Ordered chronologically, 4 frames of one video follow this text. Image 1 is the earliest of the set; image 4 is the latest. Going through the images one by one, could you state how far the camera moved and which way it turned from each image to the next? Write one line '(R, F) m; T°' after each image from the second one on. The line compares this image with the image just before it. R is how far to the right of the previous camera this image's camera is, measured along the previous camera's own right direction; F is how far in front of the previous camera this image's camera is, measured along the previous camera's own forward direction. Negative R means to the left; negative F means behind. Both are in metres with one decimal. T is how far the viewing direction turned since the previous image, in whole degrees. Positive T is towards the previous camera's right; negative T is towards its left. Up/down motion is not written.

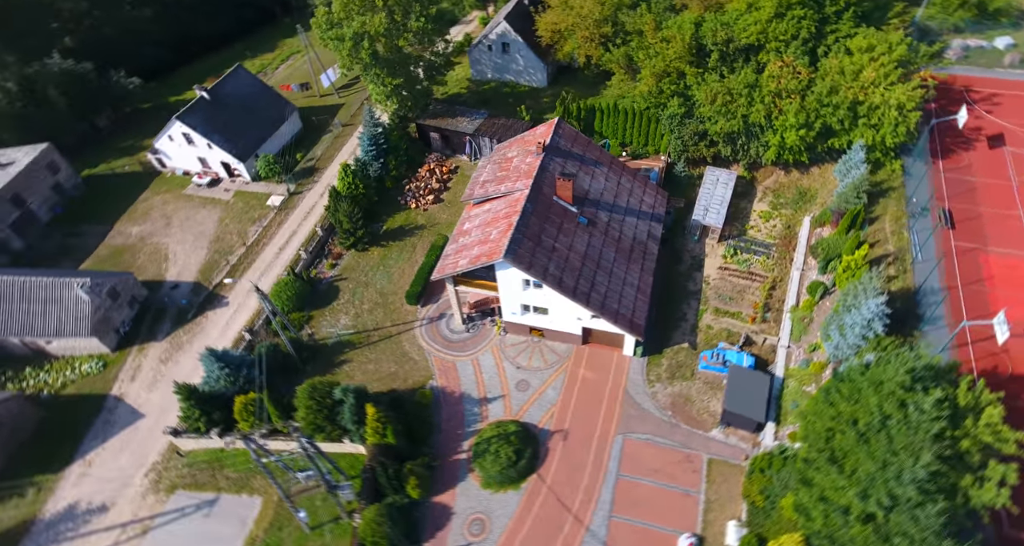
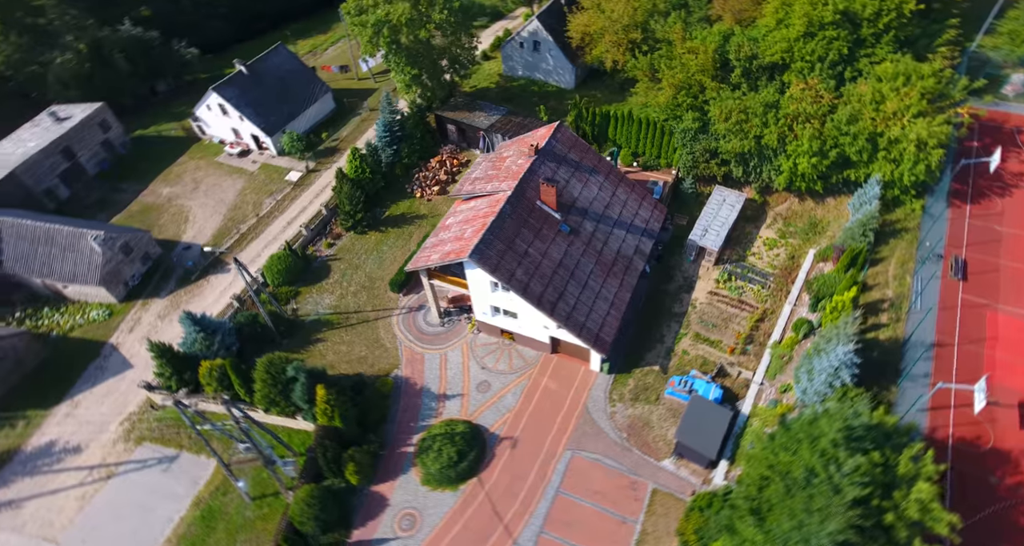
(+5.3, +0.7) m; -6°
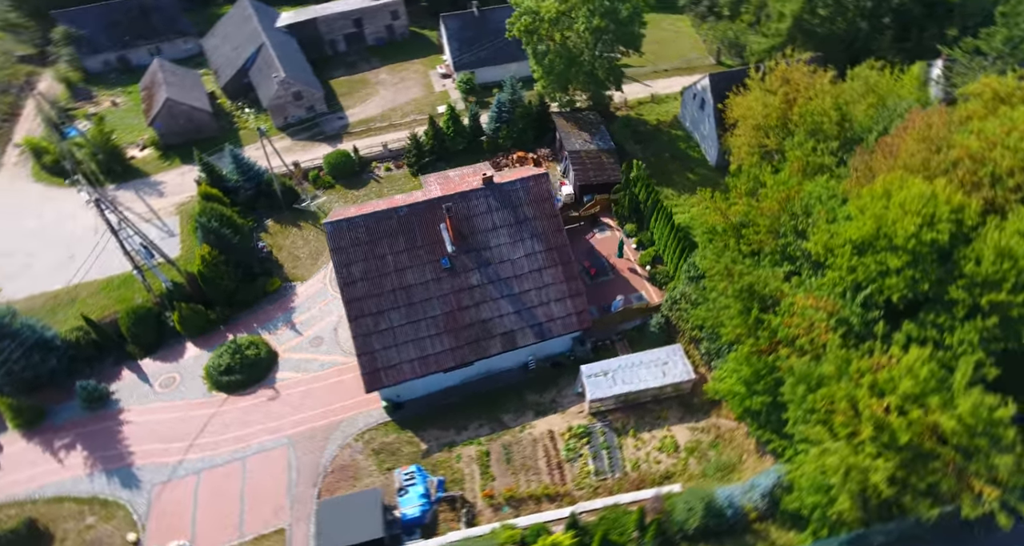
(+22.4, +9.9) m; -30°
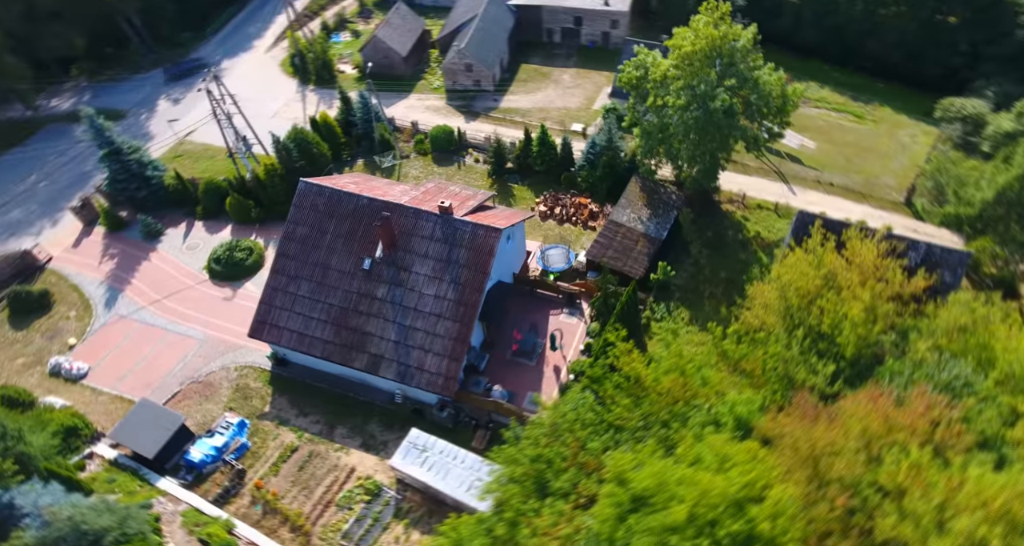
(+16.3, +6.9) m; -24°
